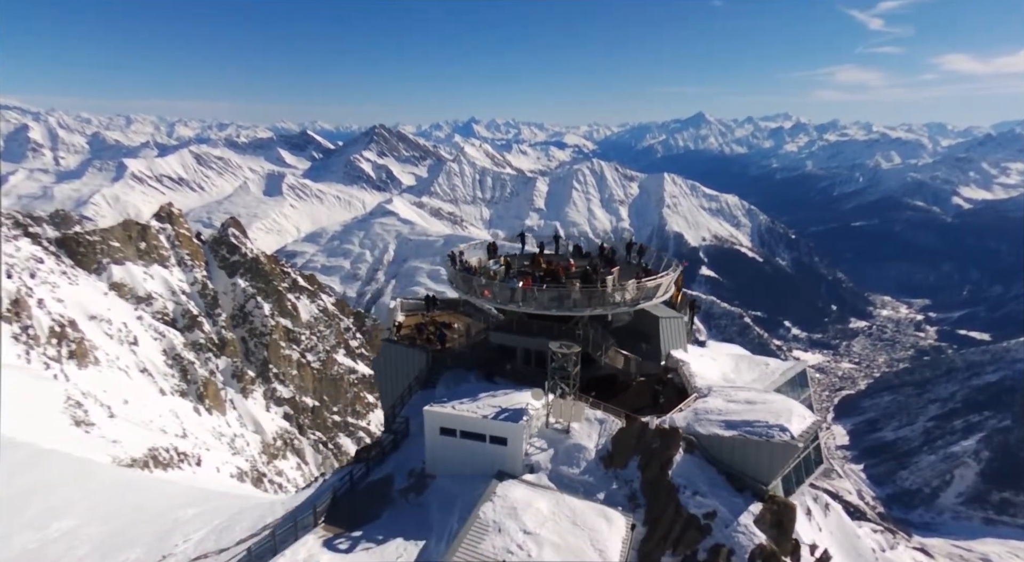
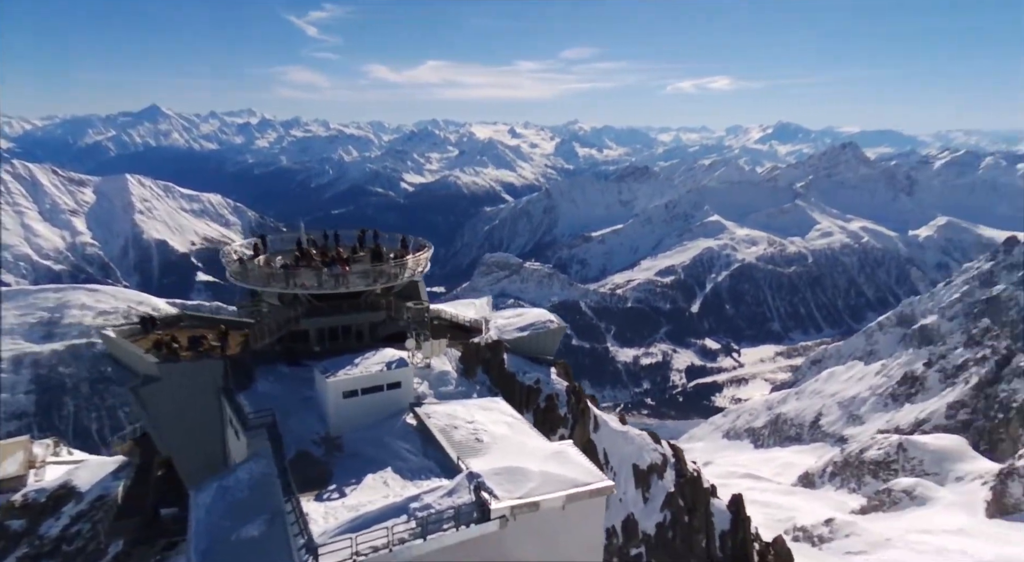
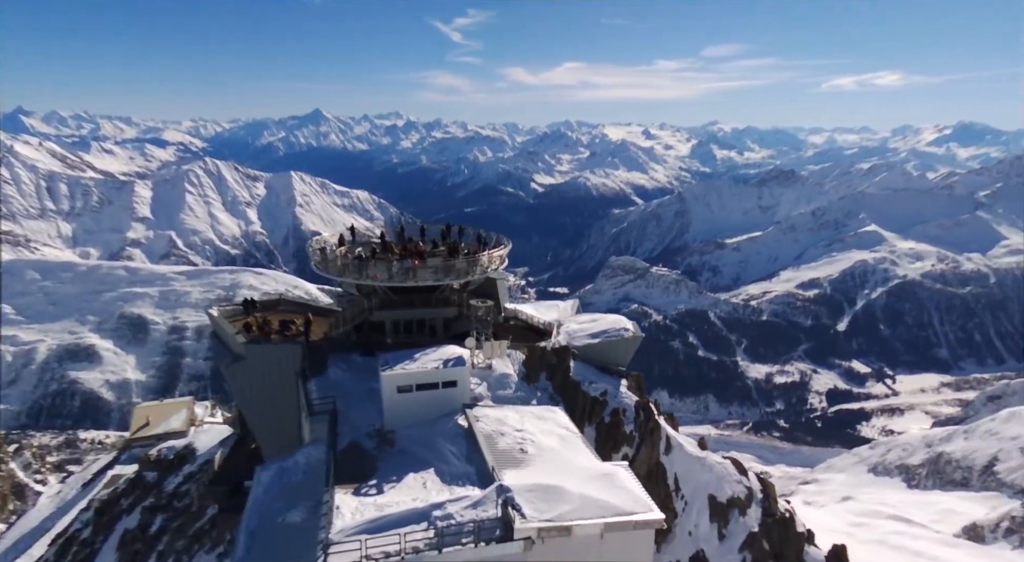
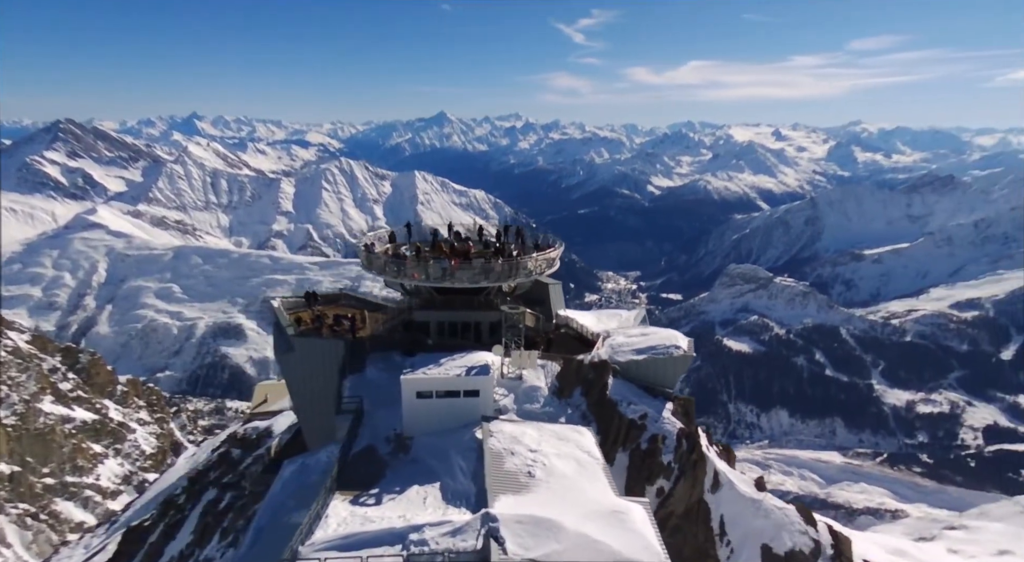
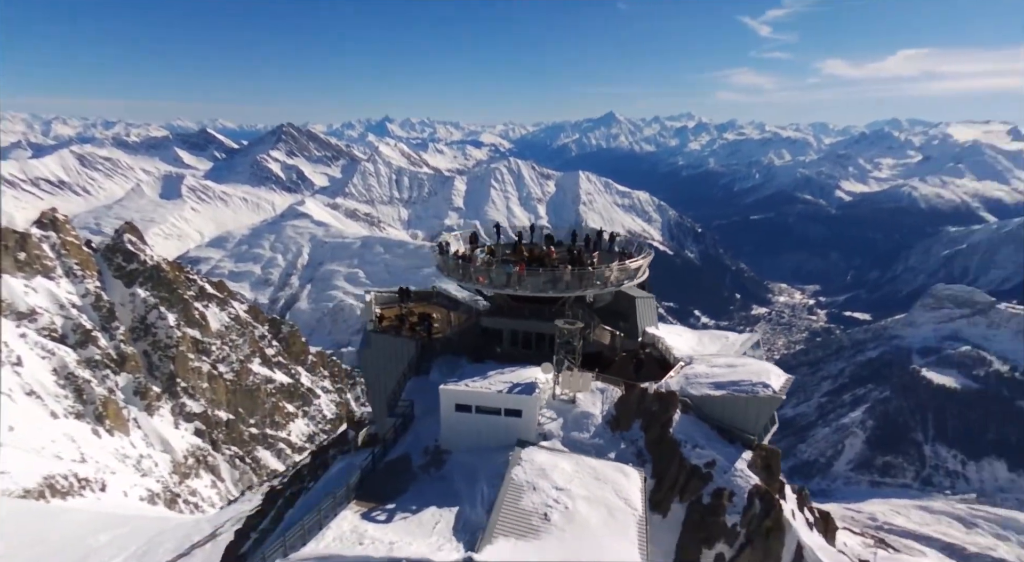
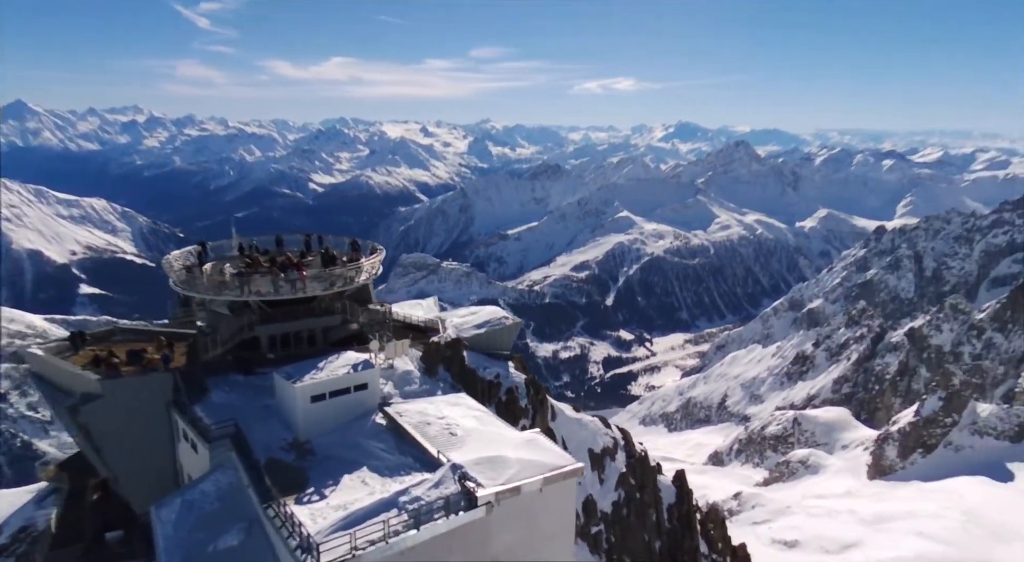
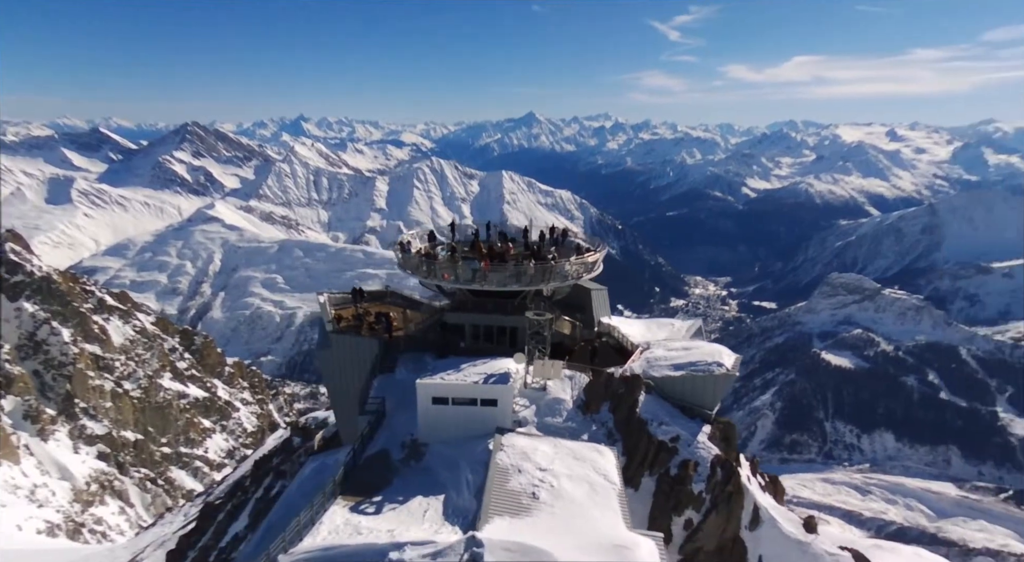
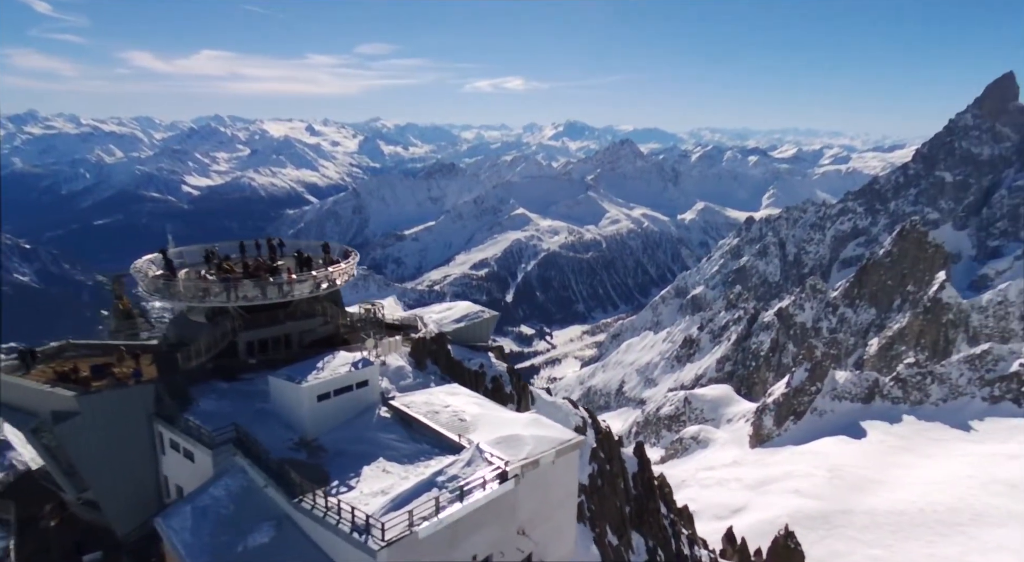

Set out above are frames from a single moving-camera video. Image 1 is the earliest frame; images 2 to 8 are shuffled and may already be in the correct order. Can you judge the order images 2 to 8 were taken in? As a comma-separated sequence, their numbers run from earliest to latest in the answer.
5, 7, 4, 3, 2, 6, 8
